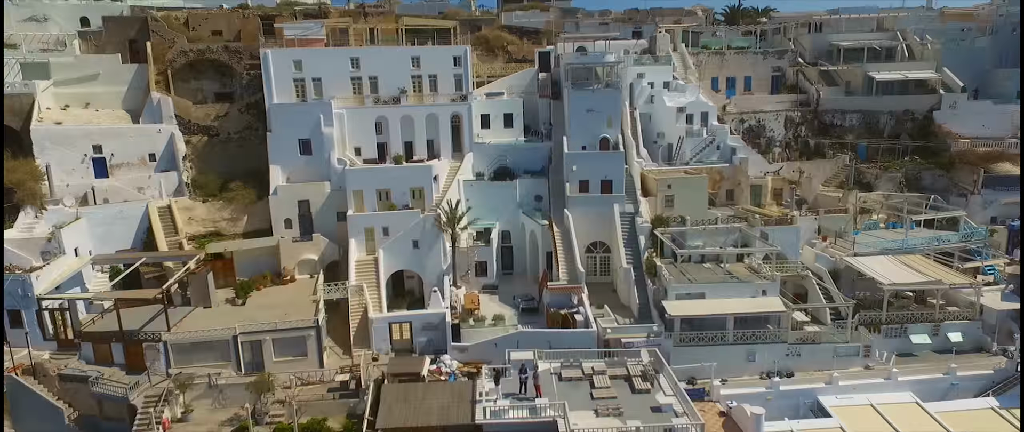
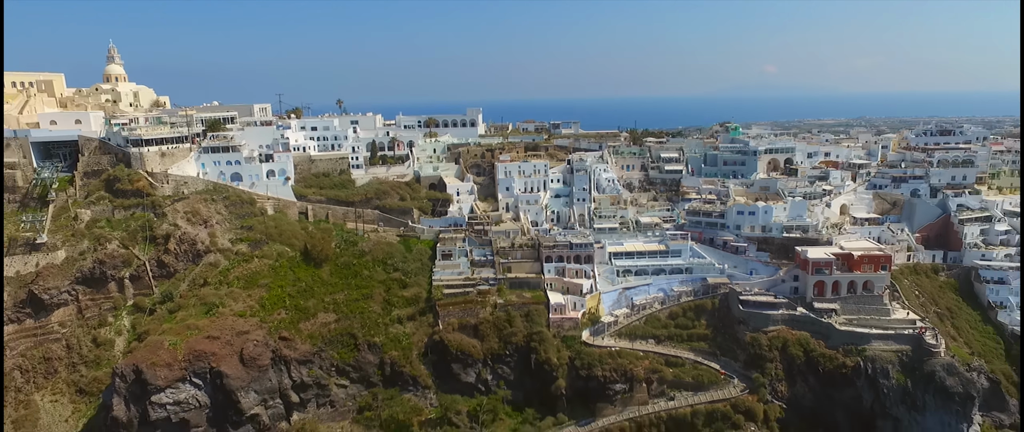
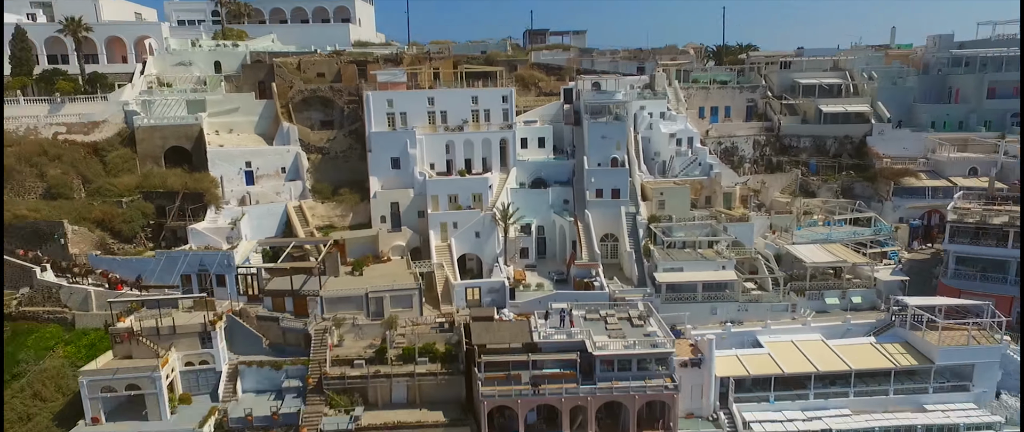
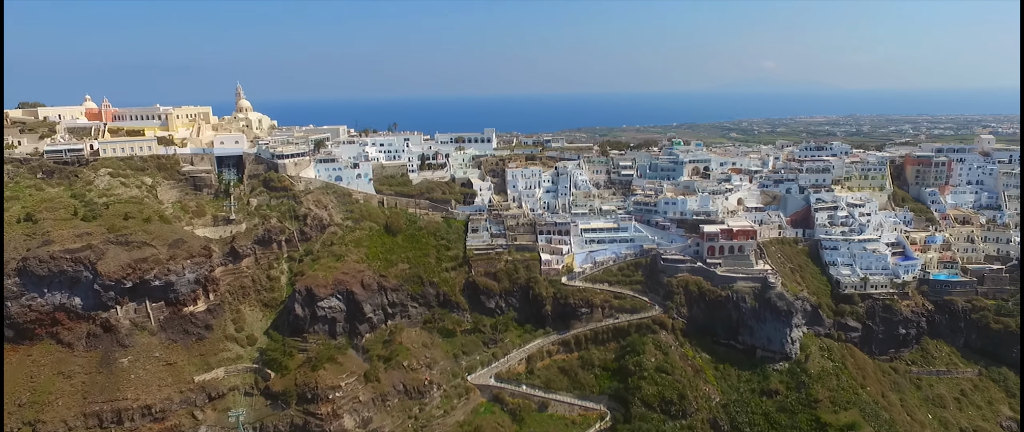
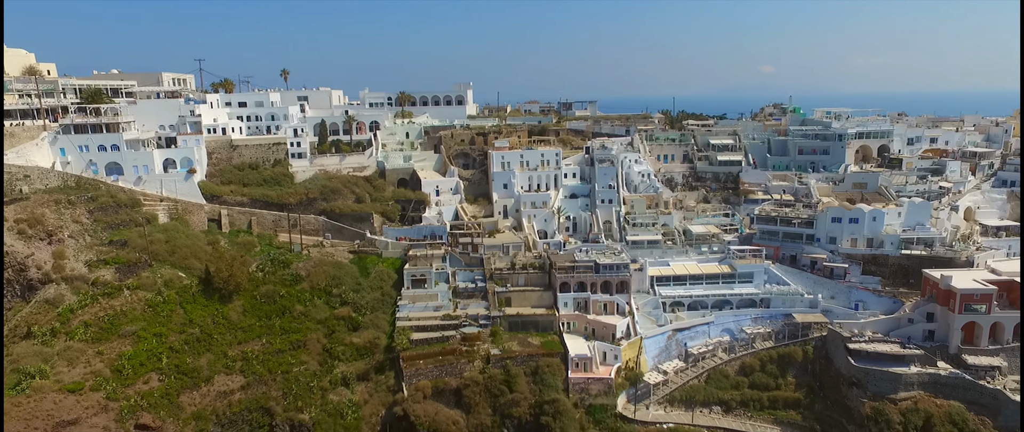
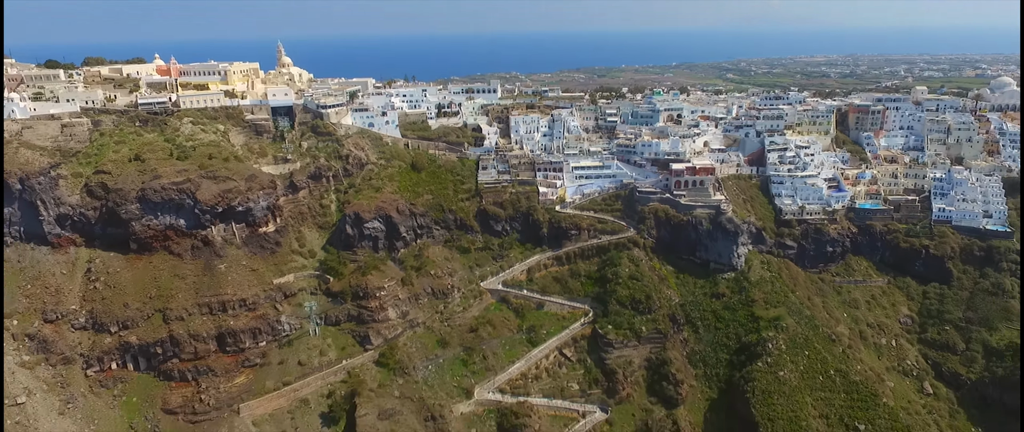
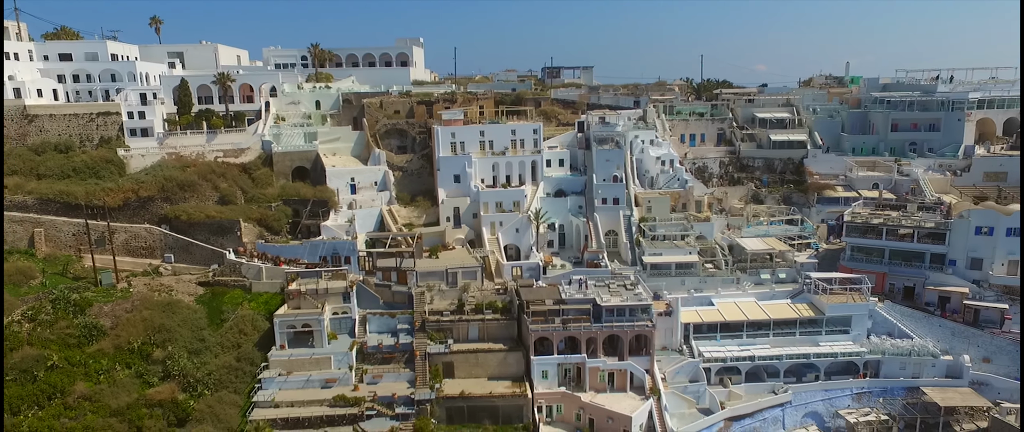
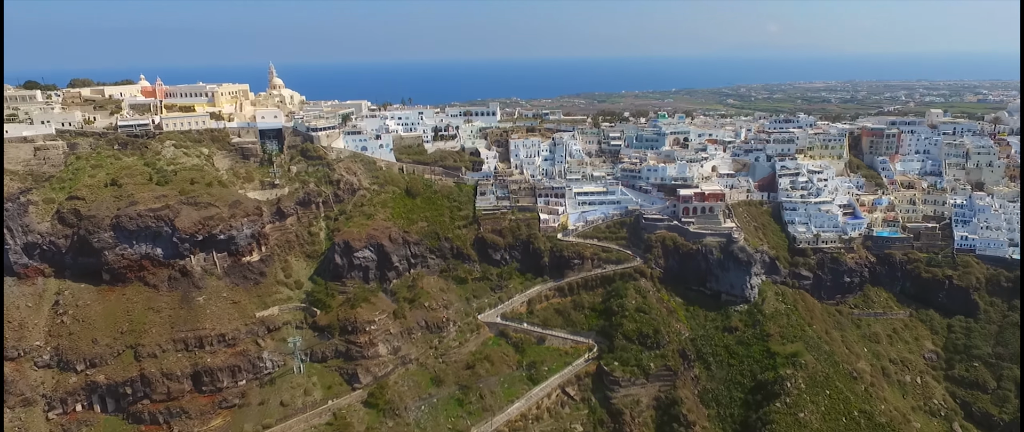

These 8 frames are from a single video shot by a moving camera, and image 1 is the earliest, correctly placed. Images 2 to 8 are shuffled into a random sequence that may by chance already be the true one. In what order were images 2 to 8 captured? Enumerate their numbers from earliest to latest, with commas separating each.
3, 7, 5, 2, 4, 8, 6
